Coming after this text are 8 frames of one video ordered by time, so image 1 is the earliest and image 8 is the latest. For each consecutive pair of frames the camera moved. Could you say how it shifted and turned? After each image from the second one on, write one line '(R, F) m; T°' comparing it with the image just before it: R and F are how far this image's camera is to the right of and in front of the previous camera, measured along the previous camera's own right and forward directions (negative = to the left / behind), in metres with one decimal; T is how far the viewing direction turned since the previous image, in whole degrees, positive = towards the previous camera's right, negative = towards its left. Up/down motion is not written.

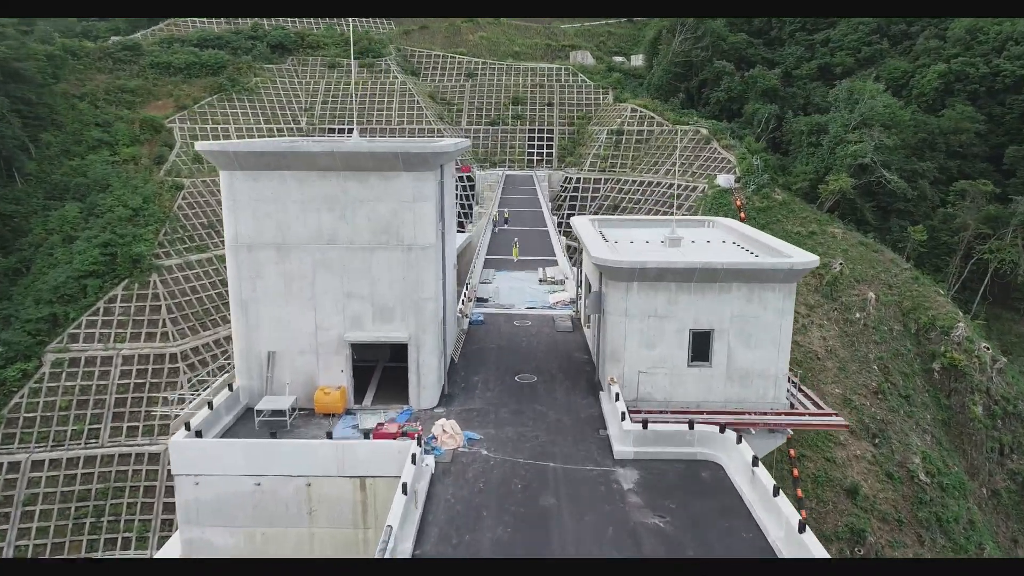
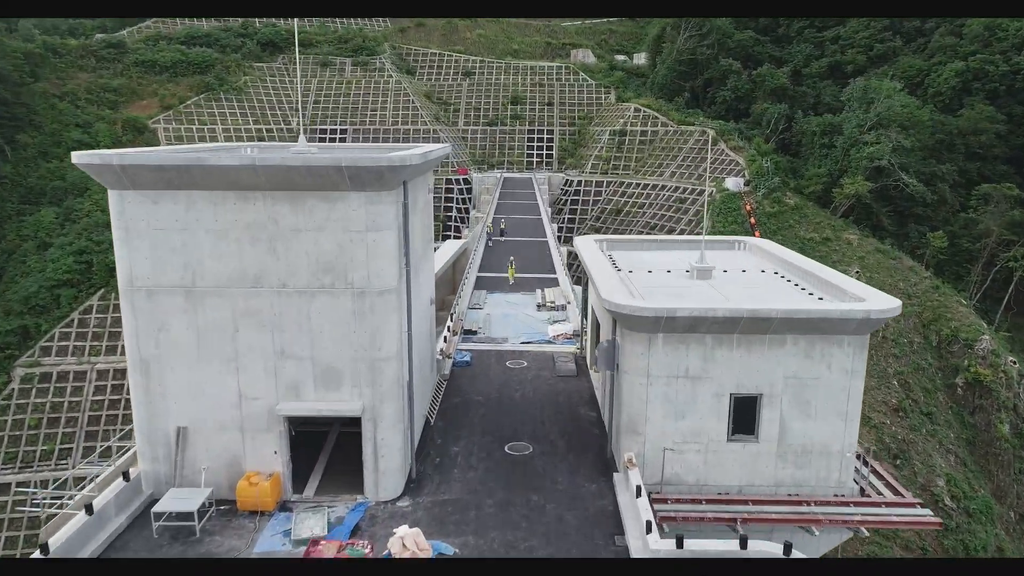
(+0.1, +1.6) m; 0°
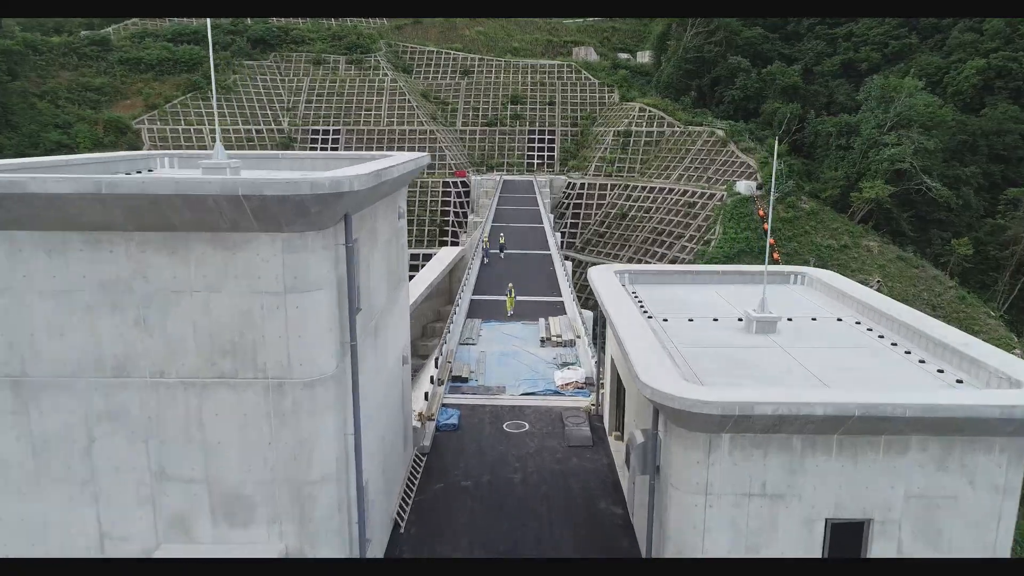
(0.0, +1.7) m; 0°
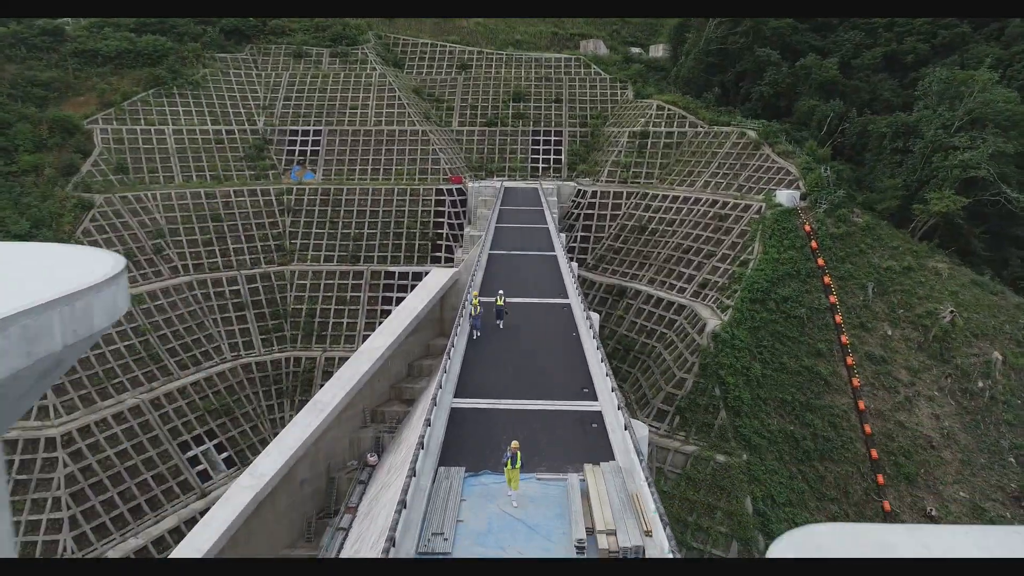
(0.0, +4.4) m; 0°
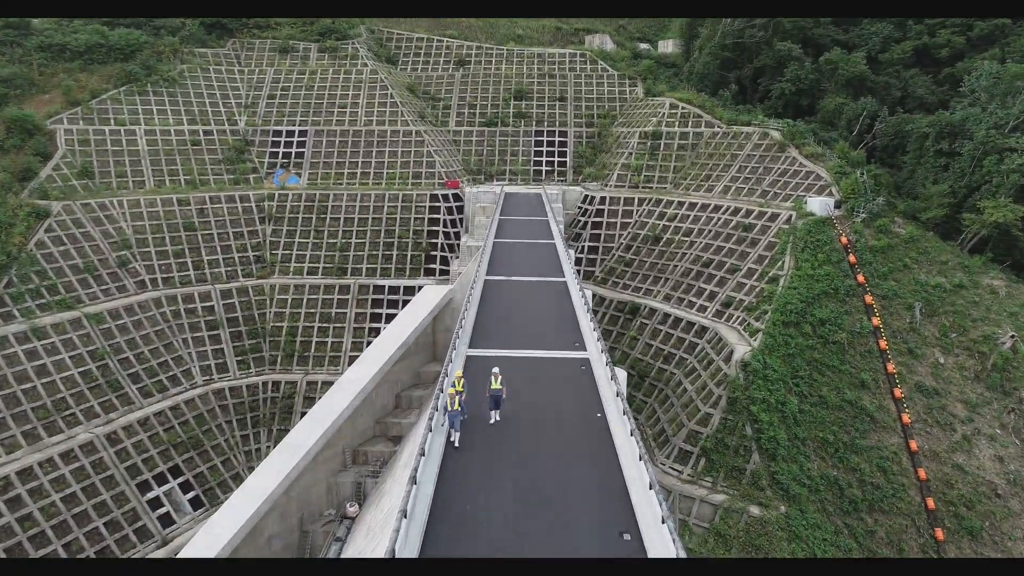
(0.0, +2.7) m; 0°
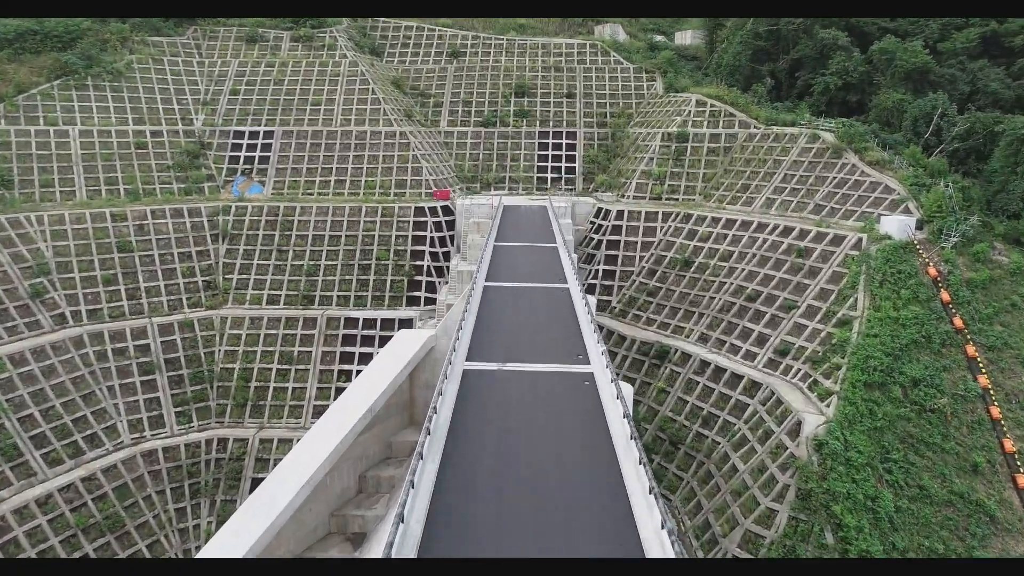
(+0.1, +4.8) m; 0°
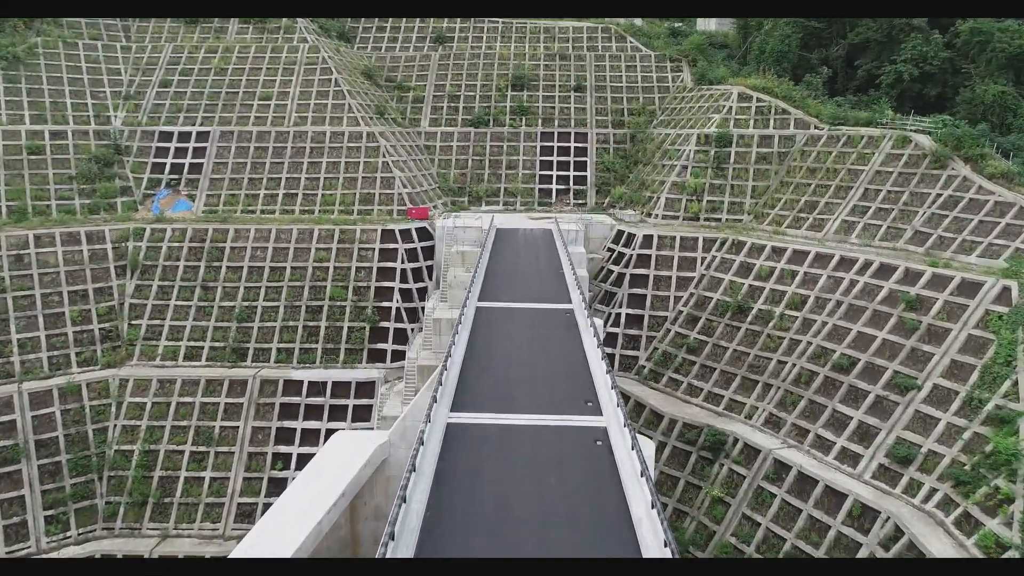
(+0.1, +5.9) m; 0°
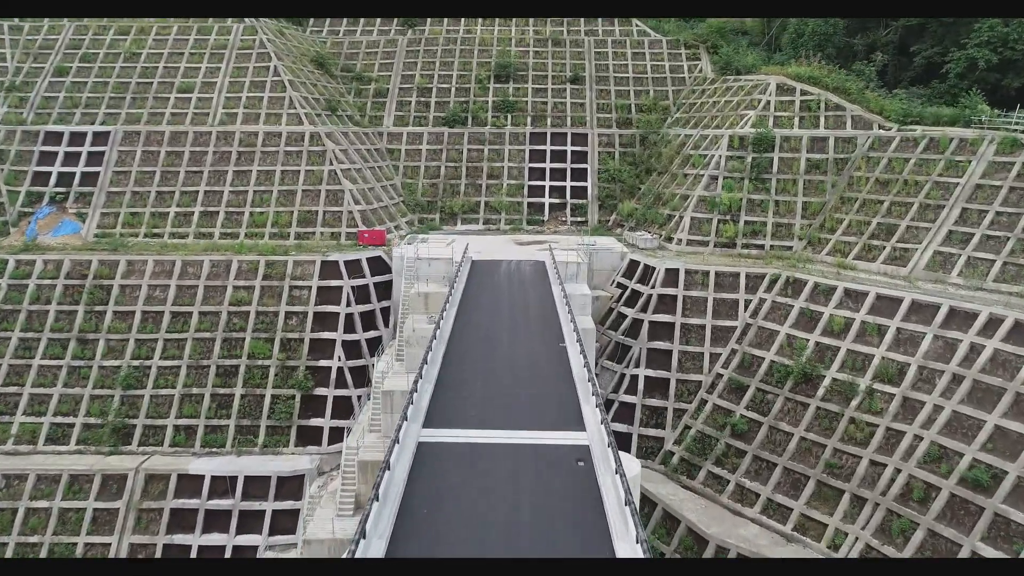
(+0.2, +4.8) m; +1°
